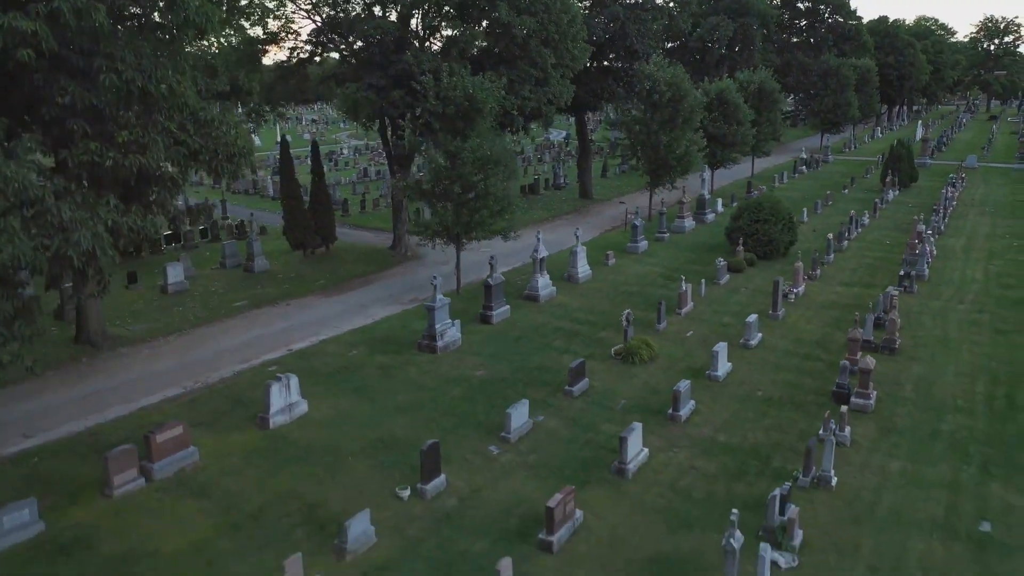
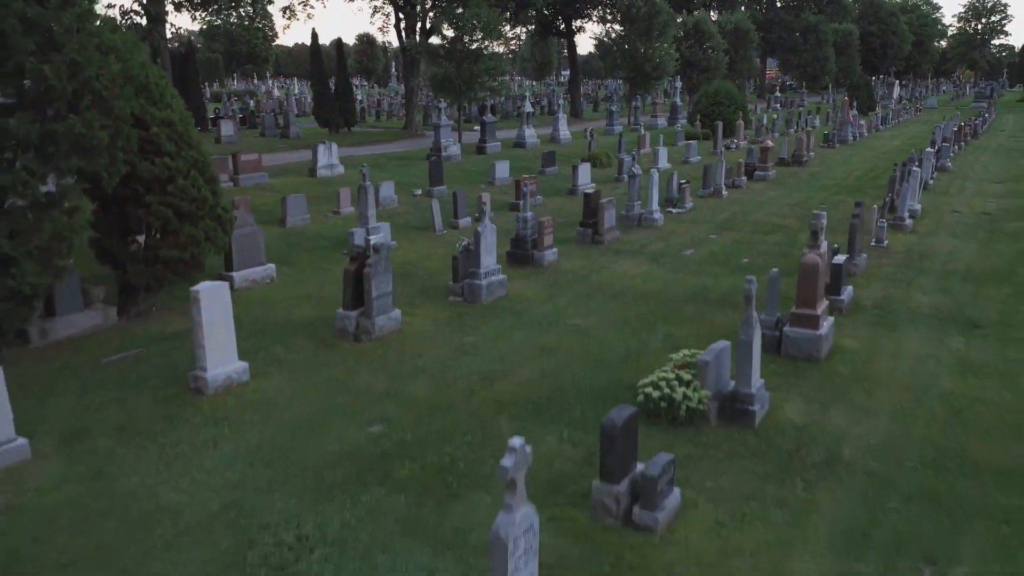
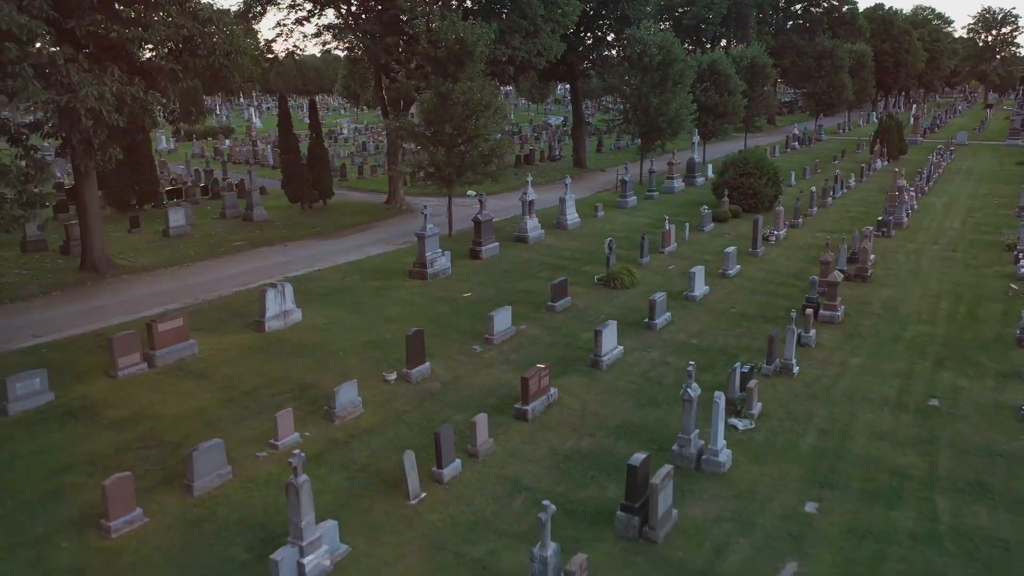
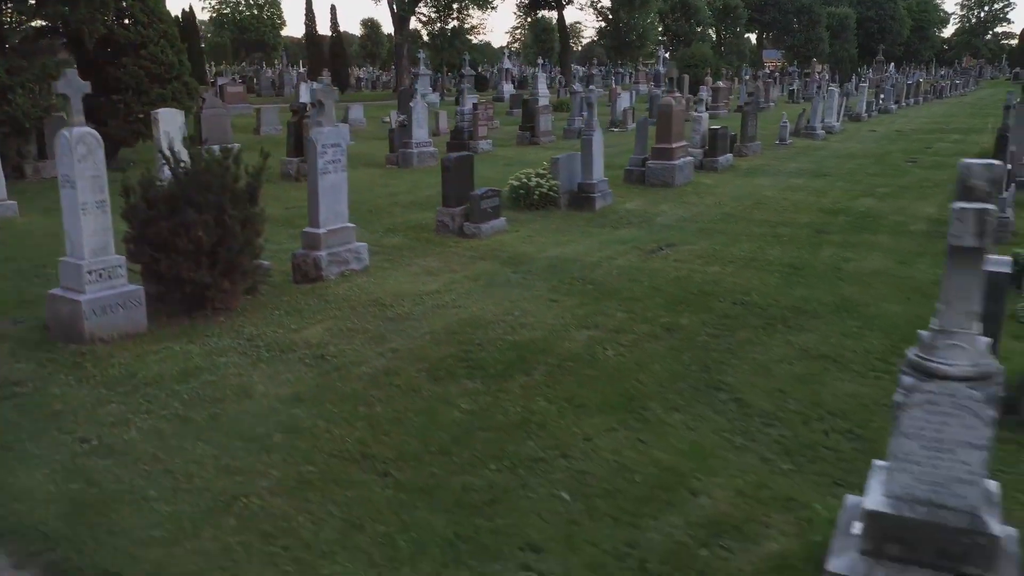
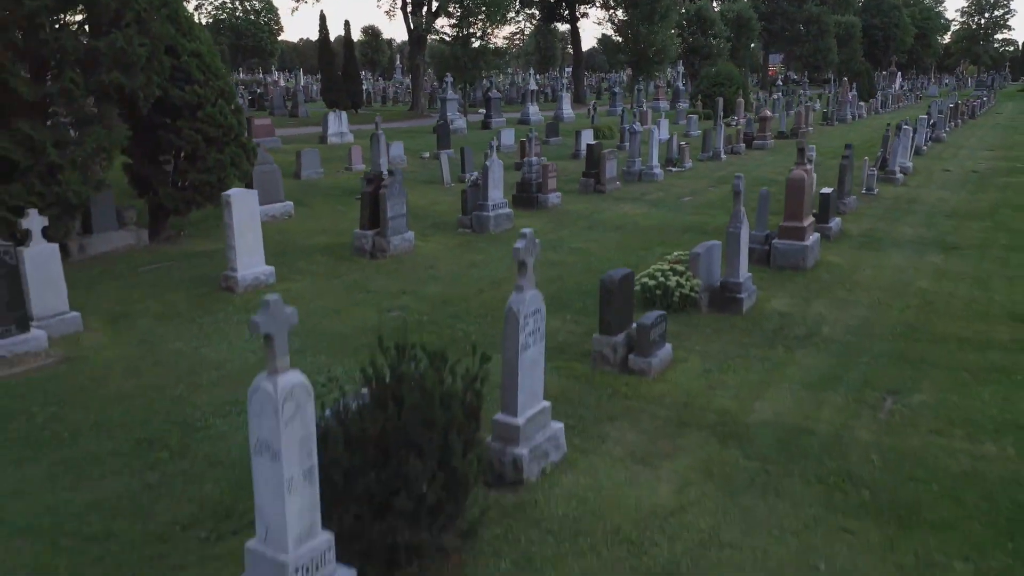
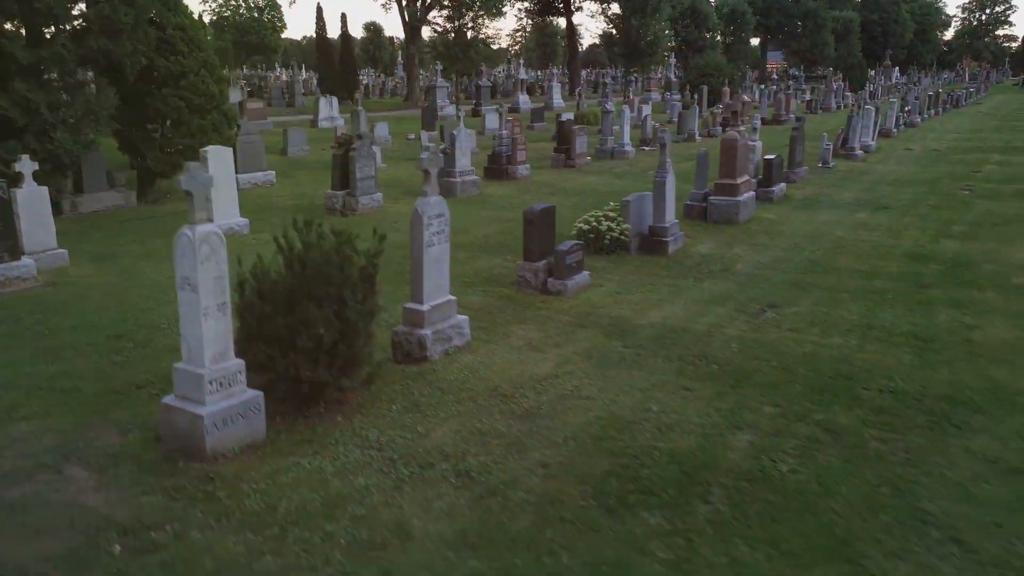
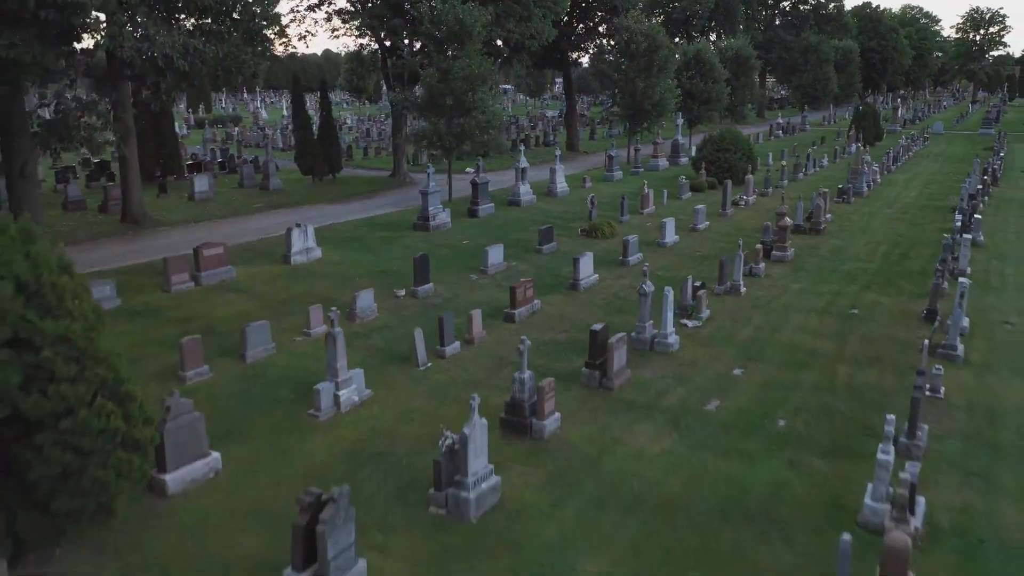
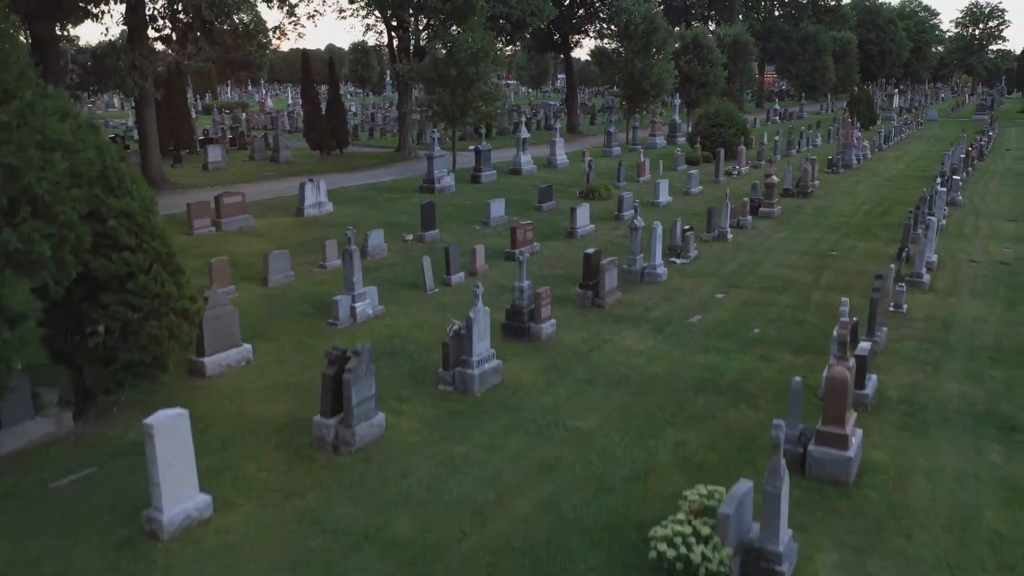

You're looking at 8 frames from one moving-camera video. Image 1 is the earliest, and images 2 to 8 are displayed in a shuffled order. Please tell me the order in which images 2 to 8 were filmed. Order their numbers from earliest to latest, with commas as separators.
3, 7, 8, 2, 5, 6, 4
